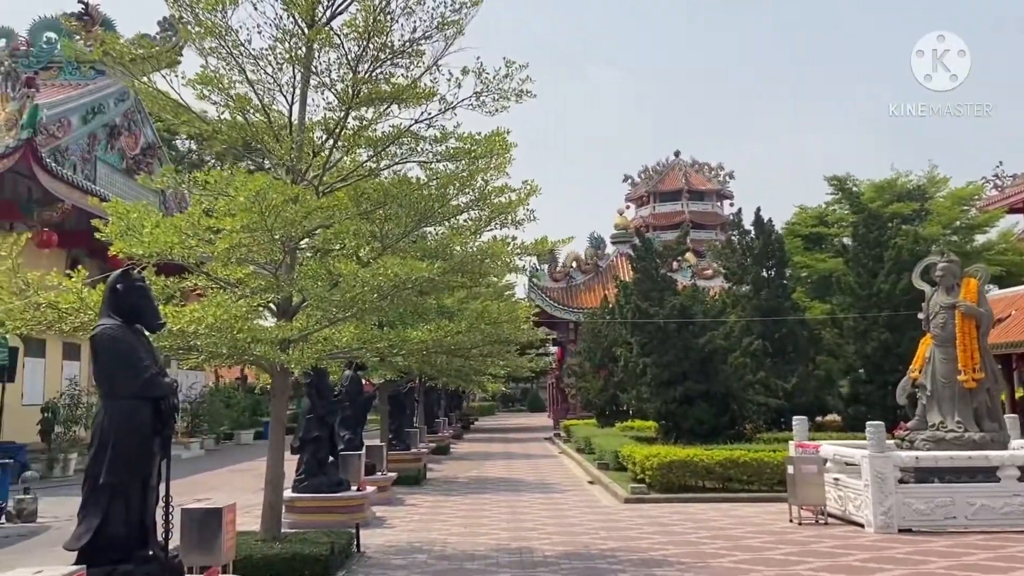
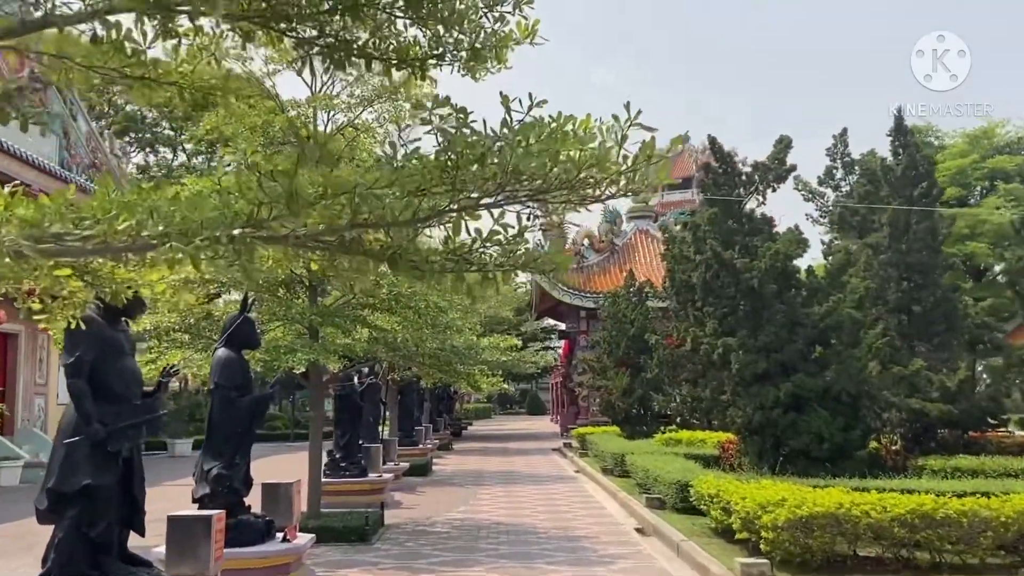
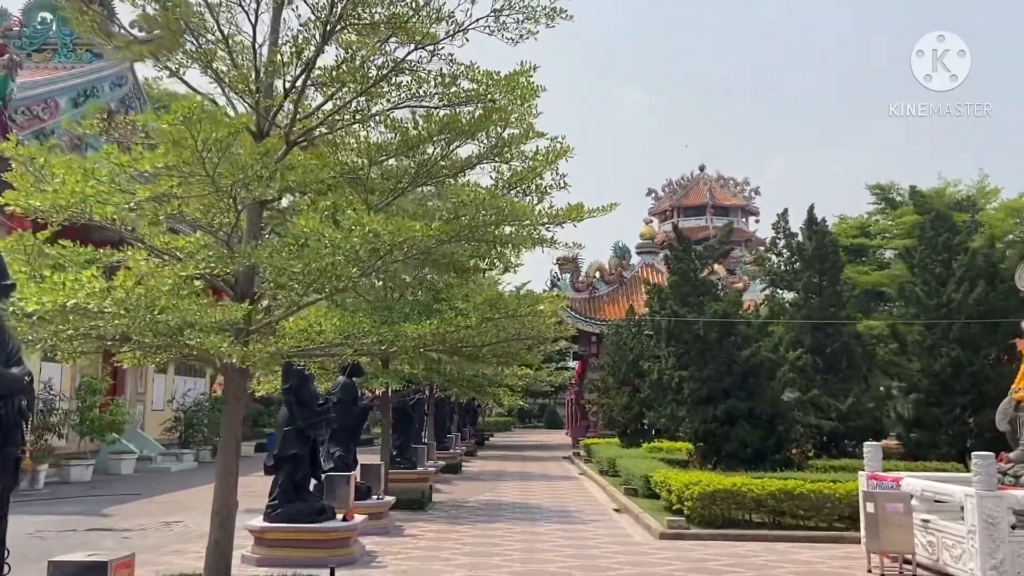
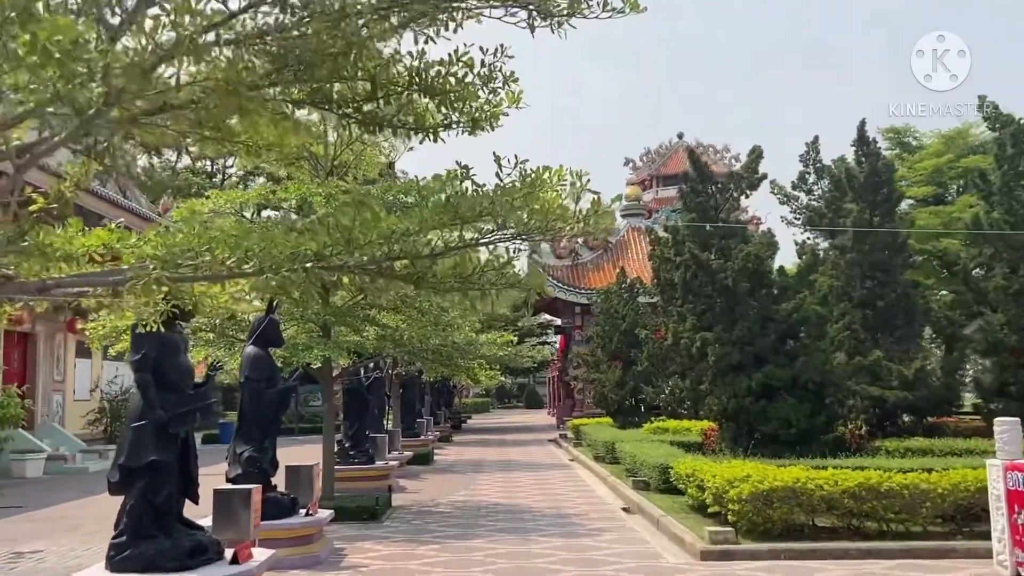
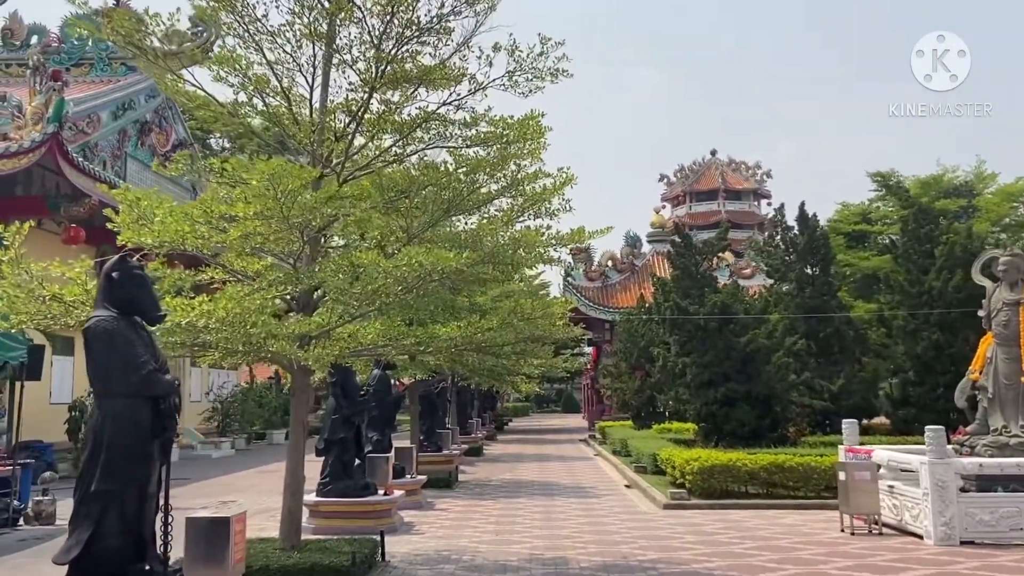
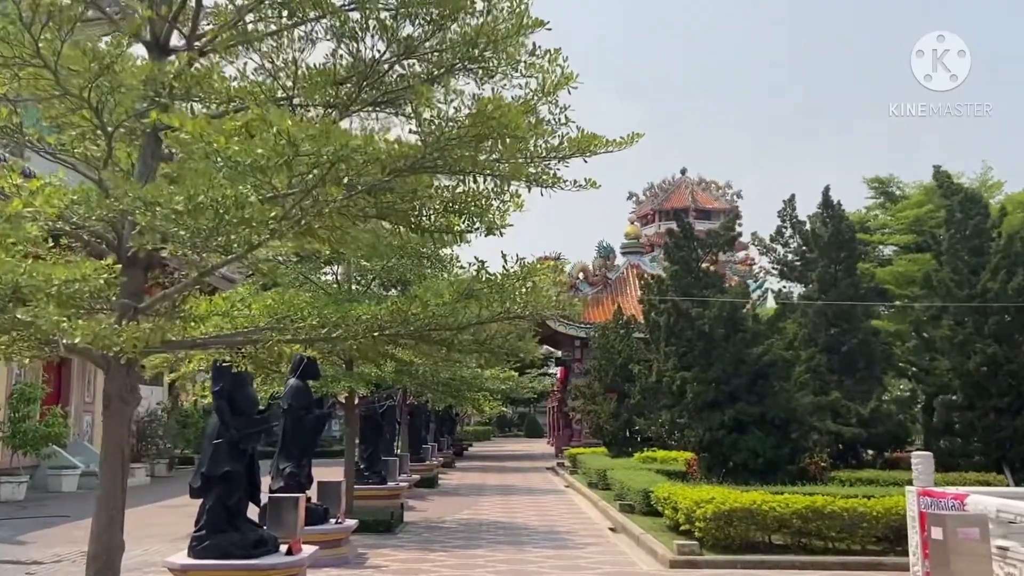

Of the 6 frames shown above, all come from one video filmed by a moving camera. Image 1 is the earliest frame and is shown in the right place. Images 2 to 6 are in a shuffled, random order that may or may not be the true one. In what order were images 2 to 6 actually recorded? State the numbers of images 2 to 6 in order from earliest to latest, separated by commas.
5, 3, 6, 4, 2
